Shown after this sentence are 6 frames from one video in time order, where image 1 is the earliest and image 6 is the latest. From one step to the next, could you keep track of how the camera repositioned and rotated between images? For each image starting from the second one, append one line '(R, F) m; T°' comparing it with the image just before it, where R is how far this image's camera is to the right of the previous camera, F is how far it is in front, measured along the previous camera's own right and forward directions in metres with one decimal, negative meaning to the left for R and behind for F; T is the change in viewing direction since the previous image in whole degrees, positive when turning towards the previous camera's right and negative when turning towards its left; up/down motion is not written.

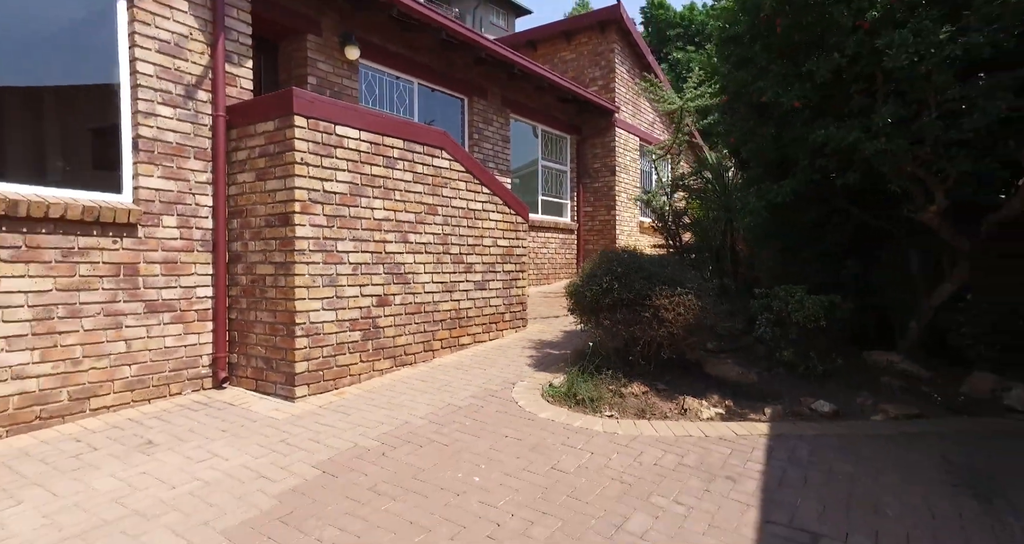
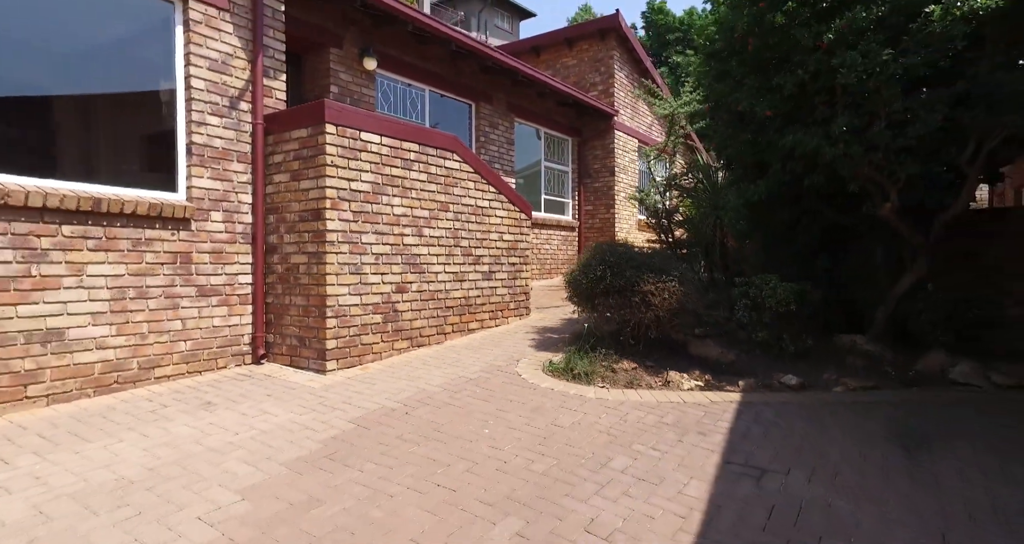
(0.0, -0.7) m; 0°
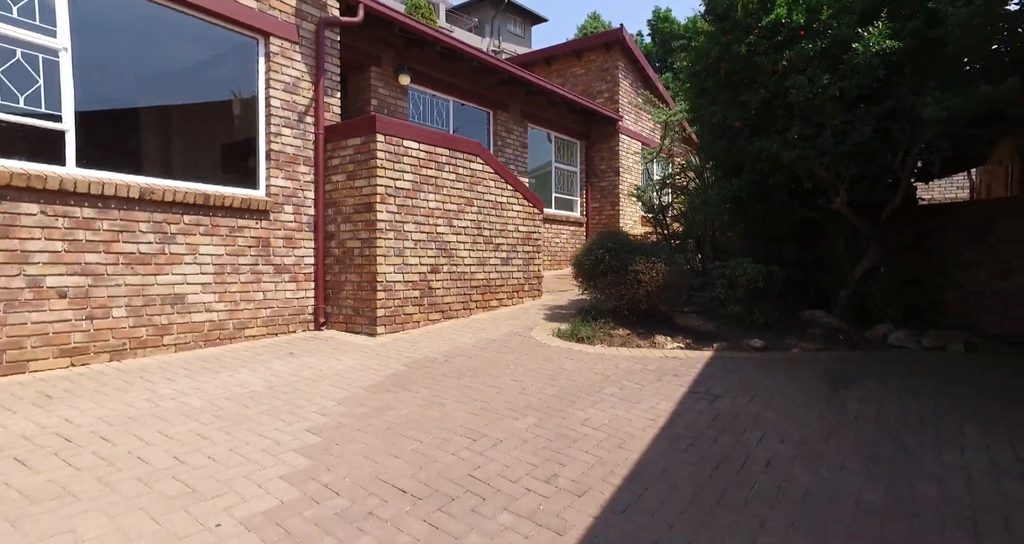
(-0.1, -1.3) m; -1°
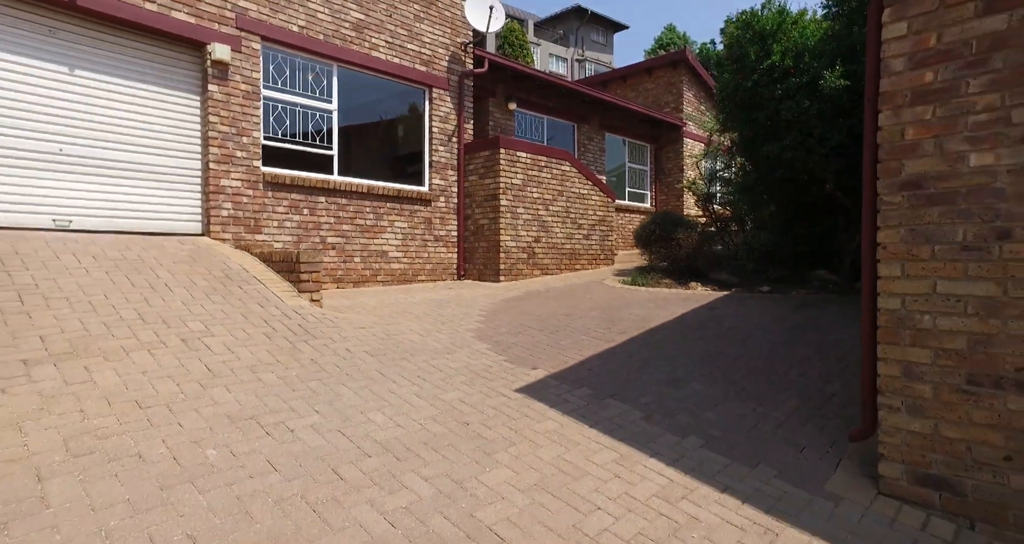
(+0.1, -3.4) m; -8°
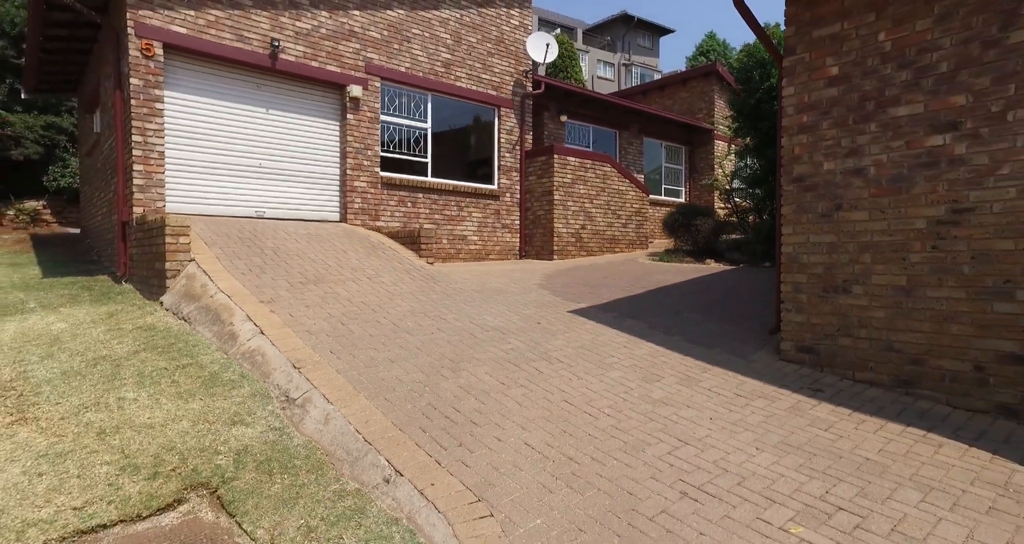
(0.0, -2.6) m; -5°
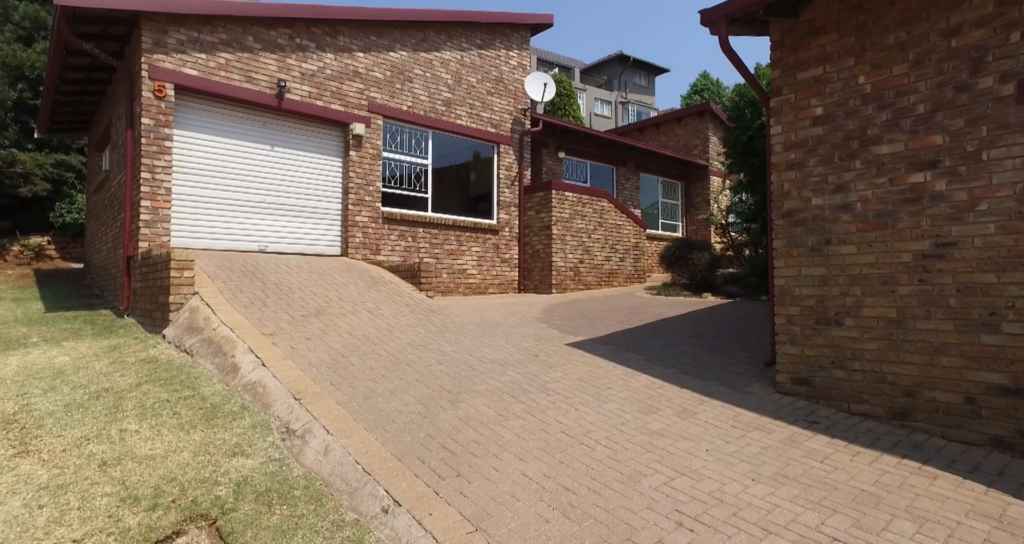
(0.0, -0.1) m; 0°
